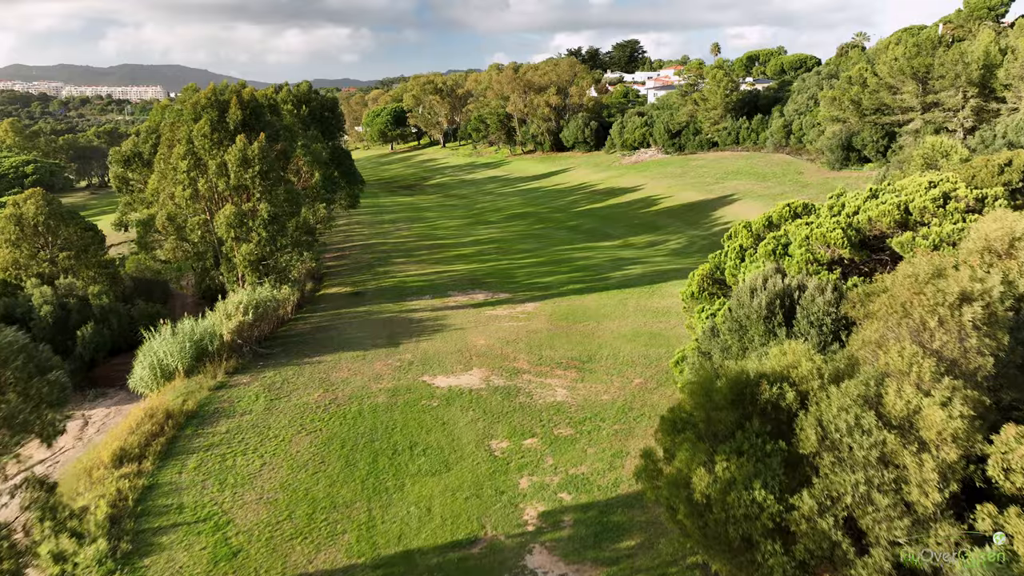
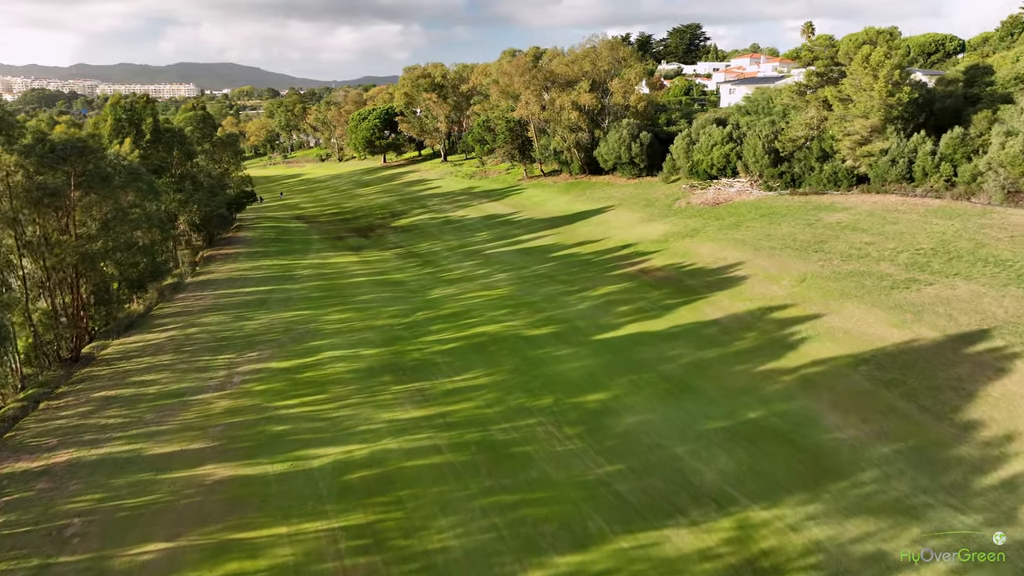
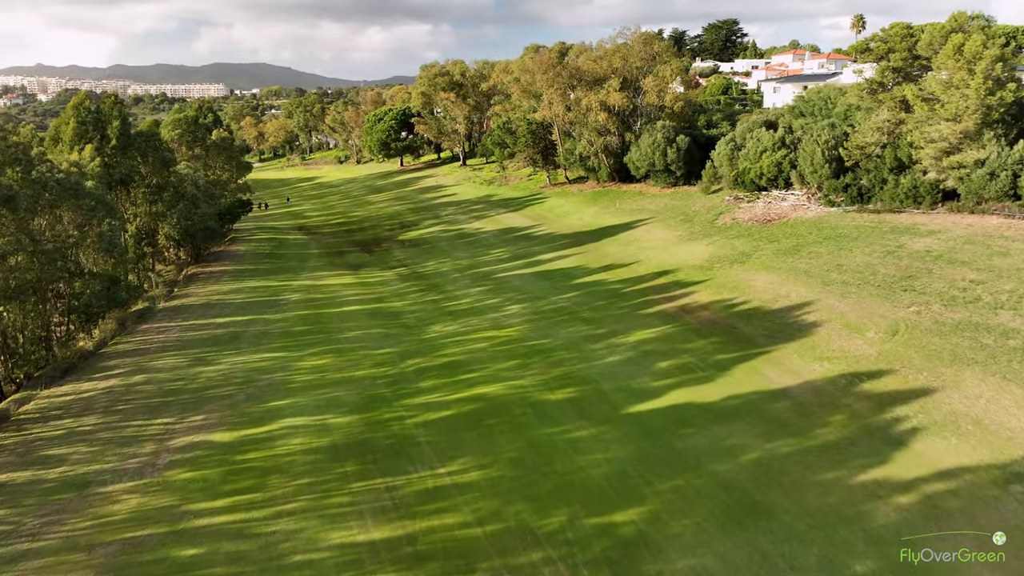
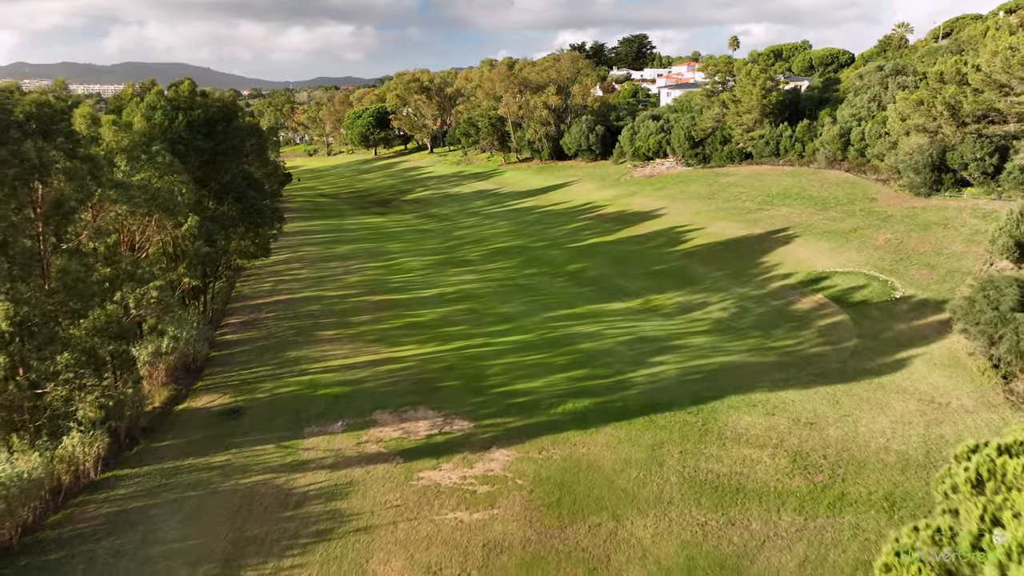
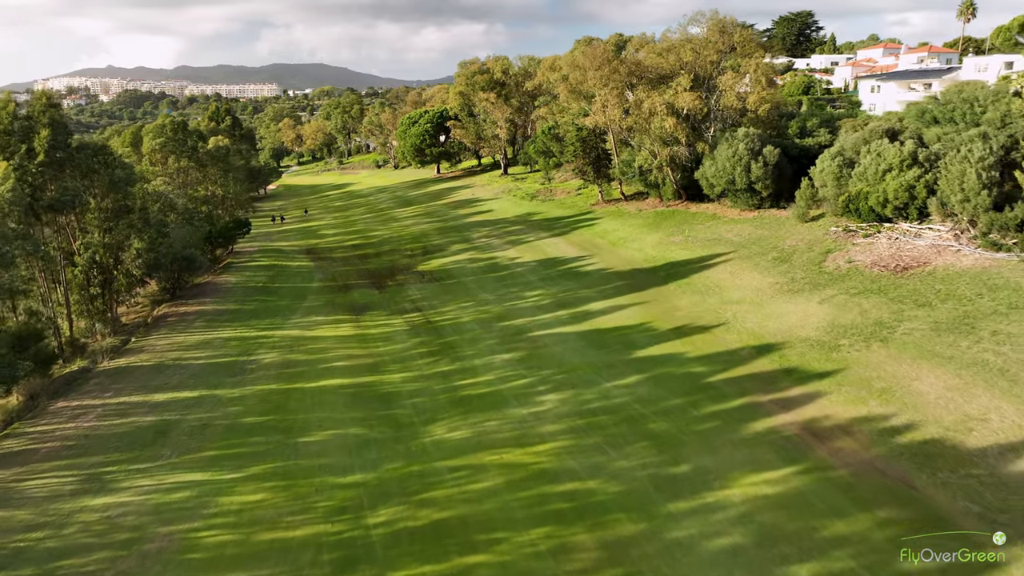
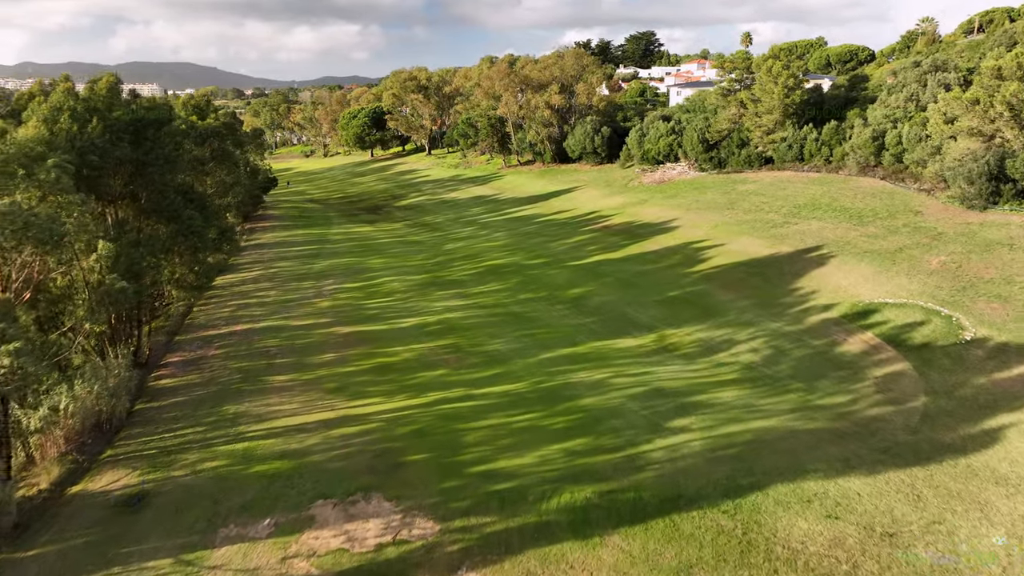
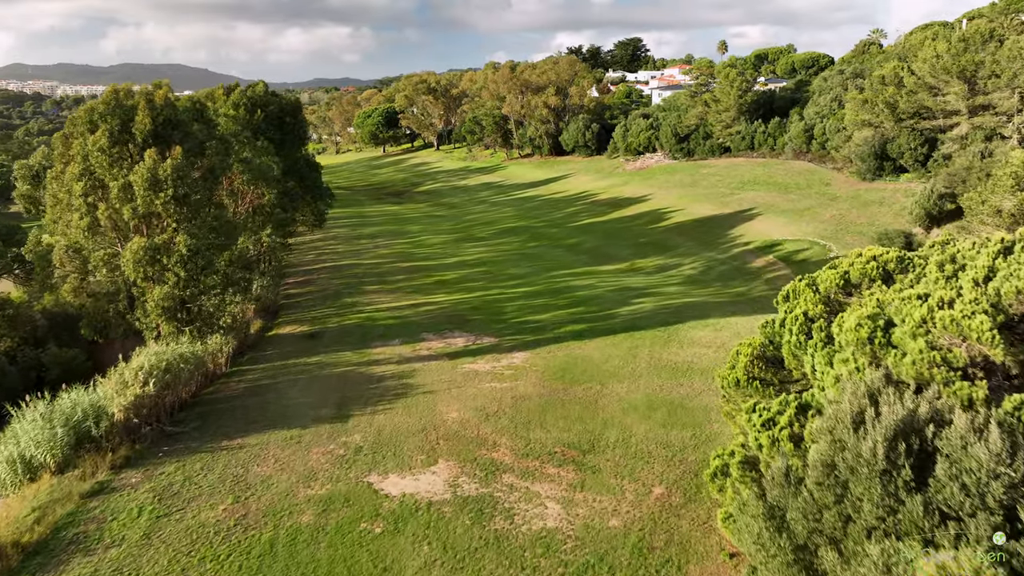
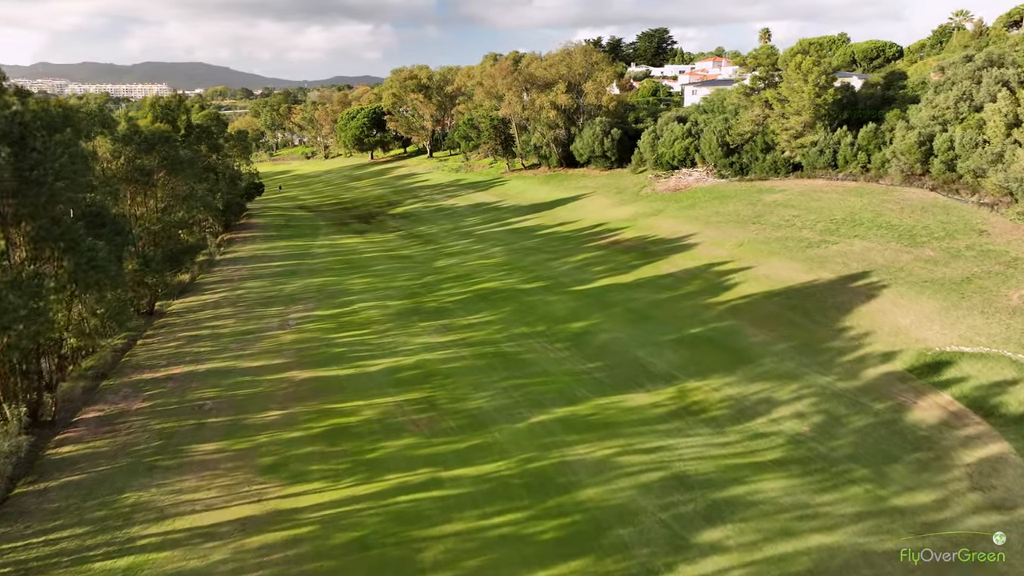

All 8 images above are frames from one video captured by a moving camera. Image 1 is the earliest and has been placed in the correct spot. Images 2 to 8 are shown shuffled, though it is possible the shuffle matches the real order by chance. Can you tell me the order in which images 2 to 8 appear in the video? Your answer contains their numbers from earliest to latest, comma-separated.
7, 4, 6, 8, 2, 3, 5
